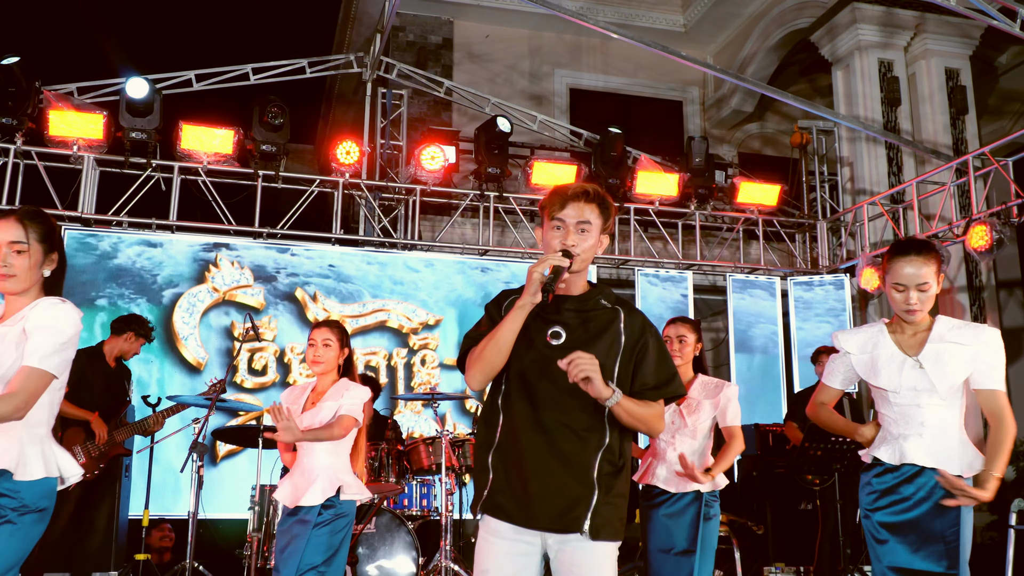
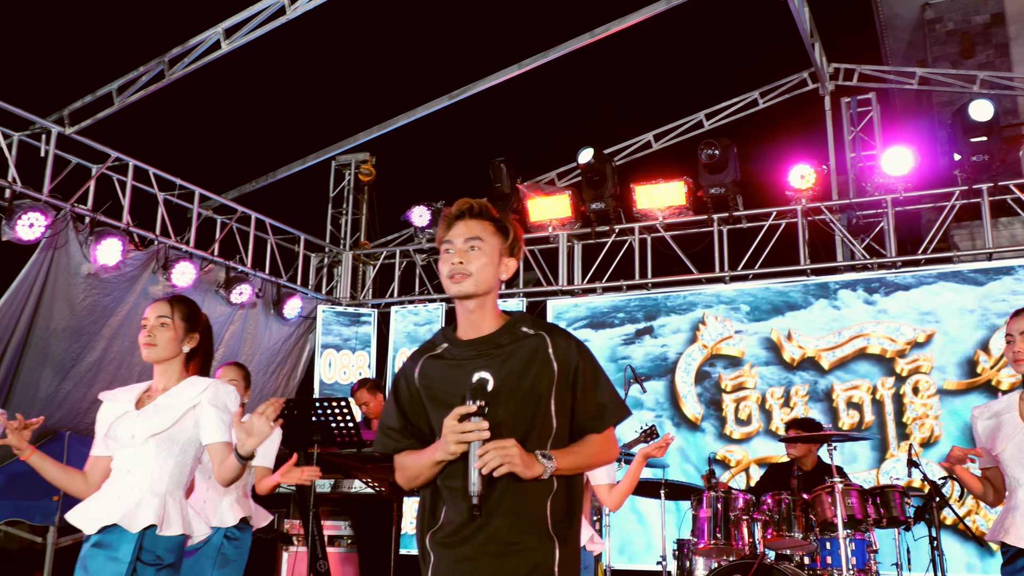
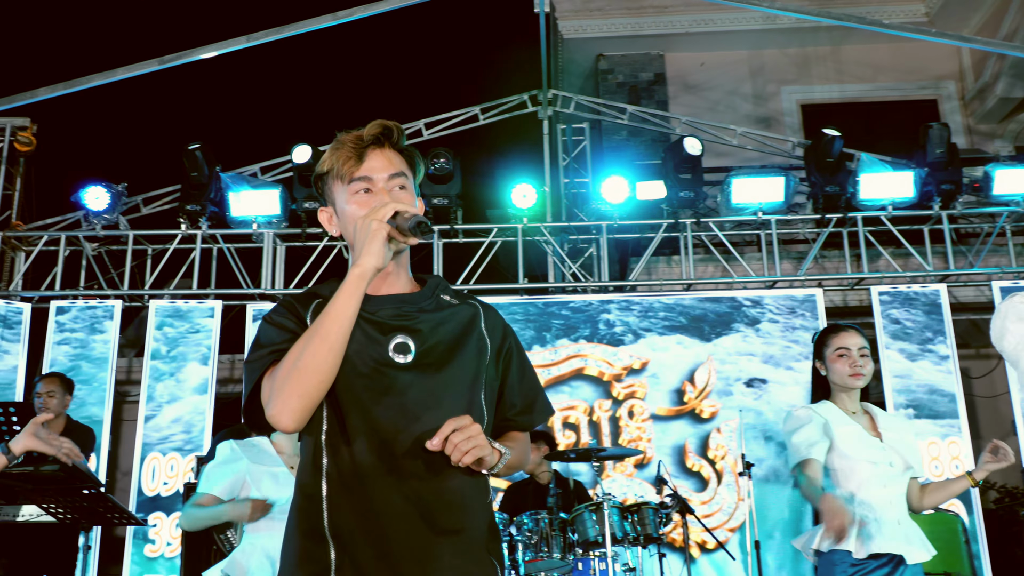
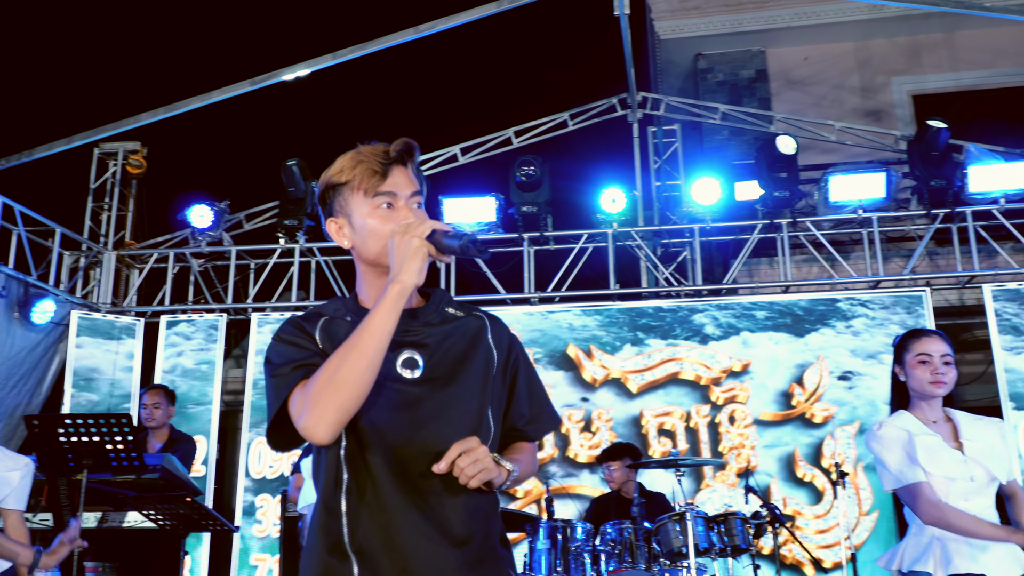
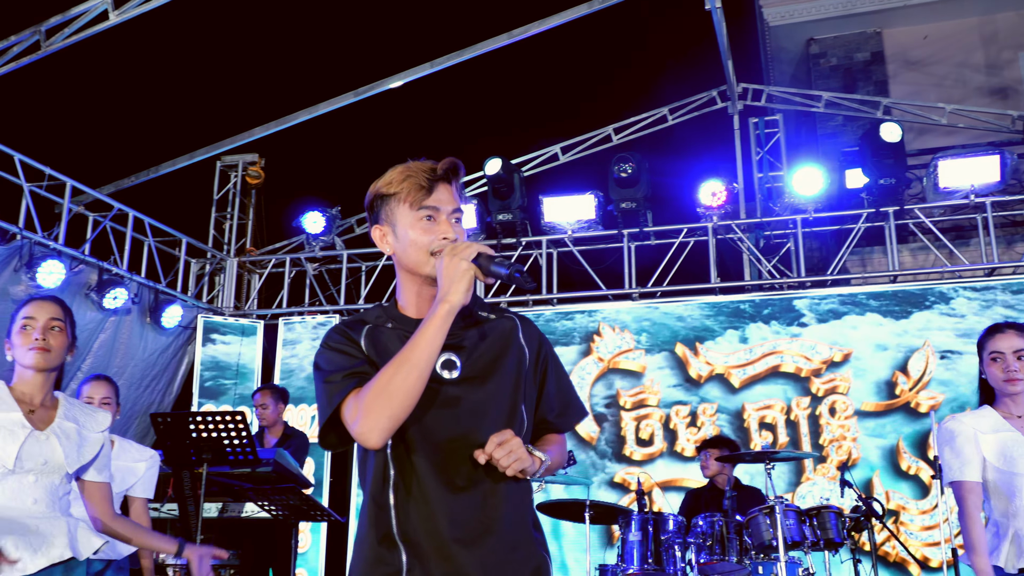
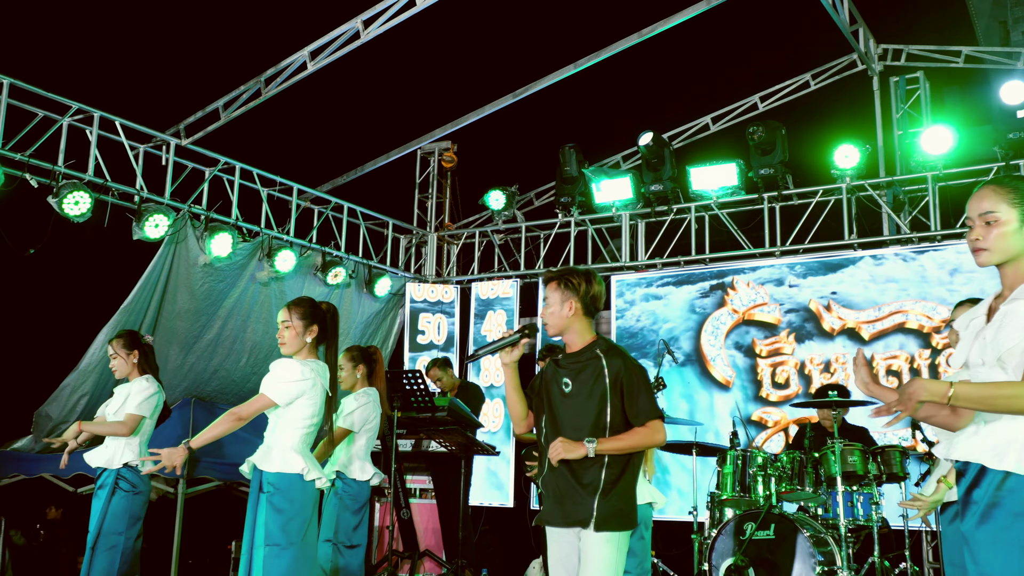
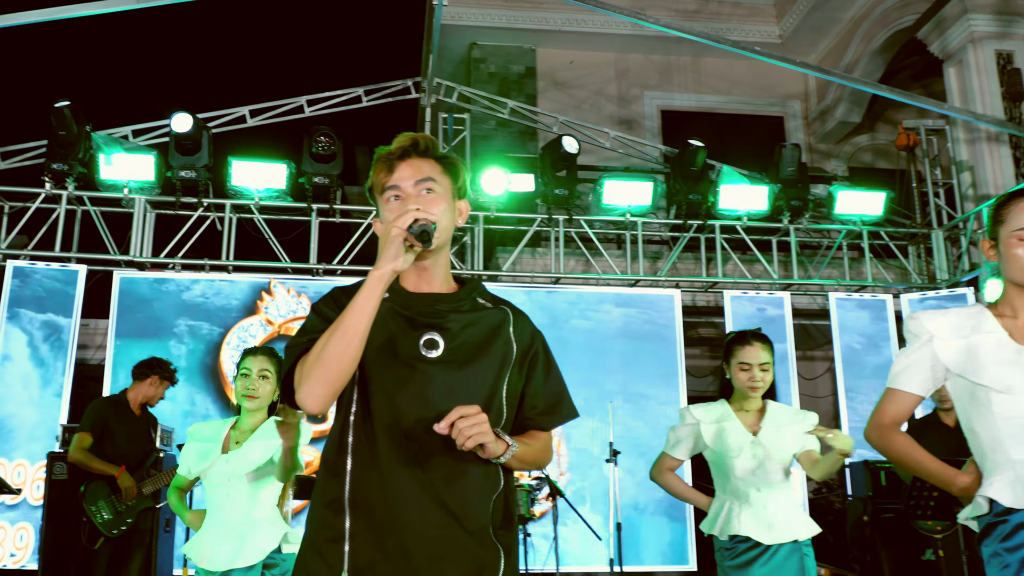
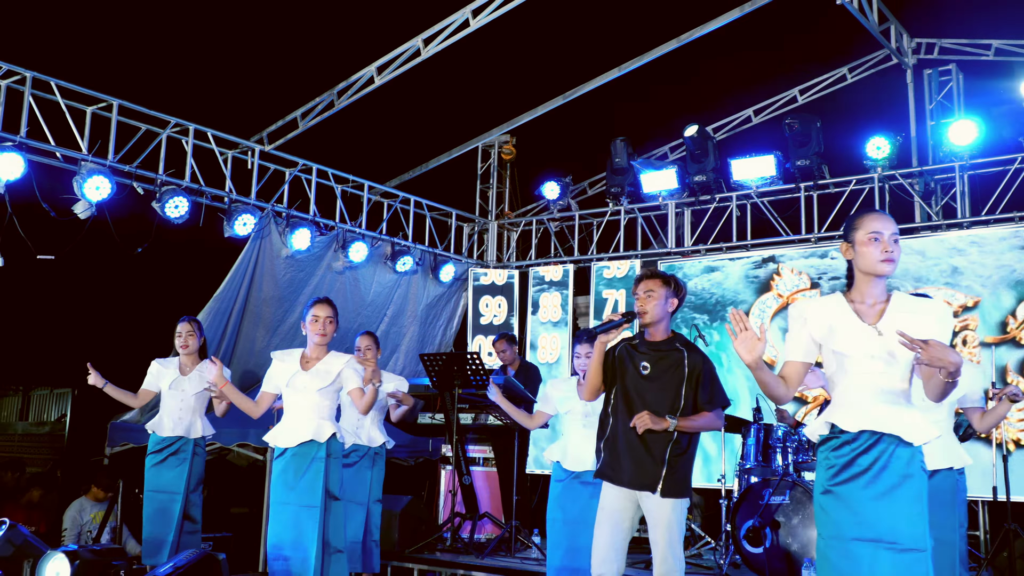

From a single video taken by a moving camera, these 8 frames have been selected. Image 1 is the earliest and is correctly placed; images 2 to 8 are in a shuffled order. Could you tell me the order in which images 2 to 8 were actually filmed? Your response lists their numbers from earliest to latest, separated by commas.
7, 3, 4, 5, 2, 6, 8
